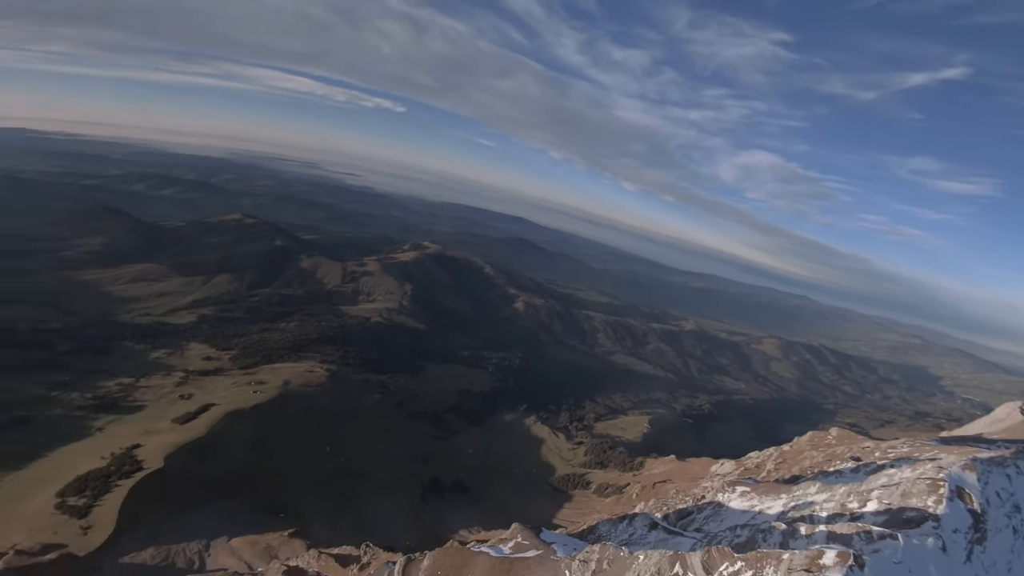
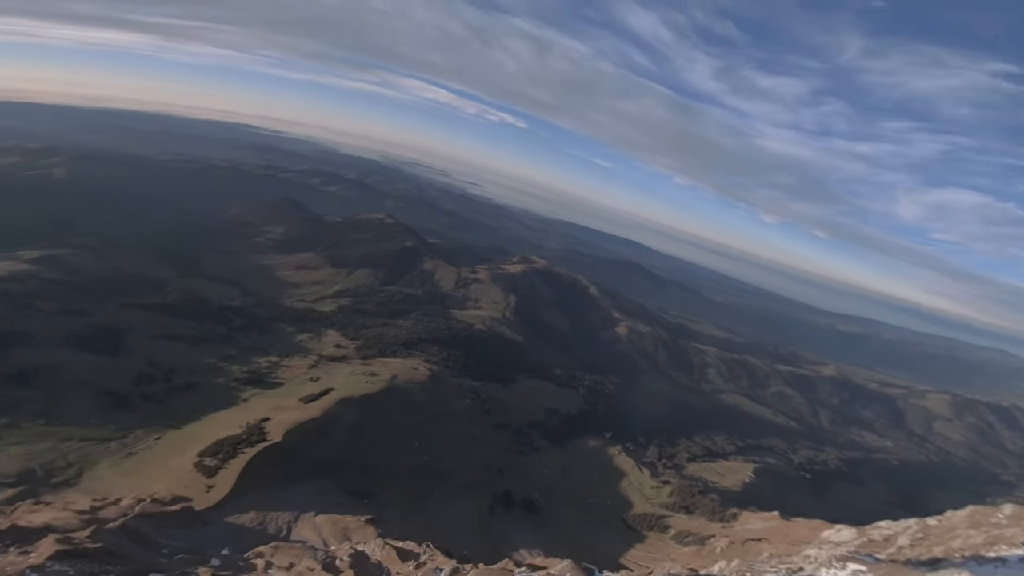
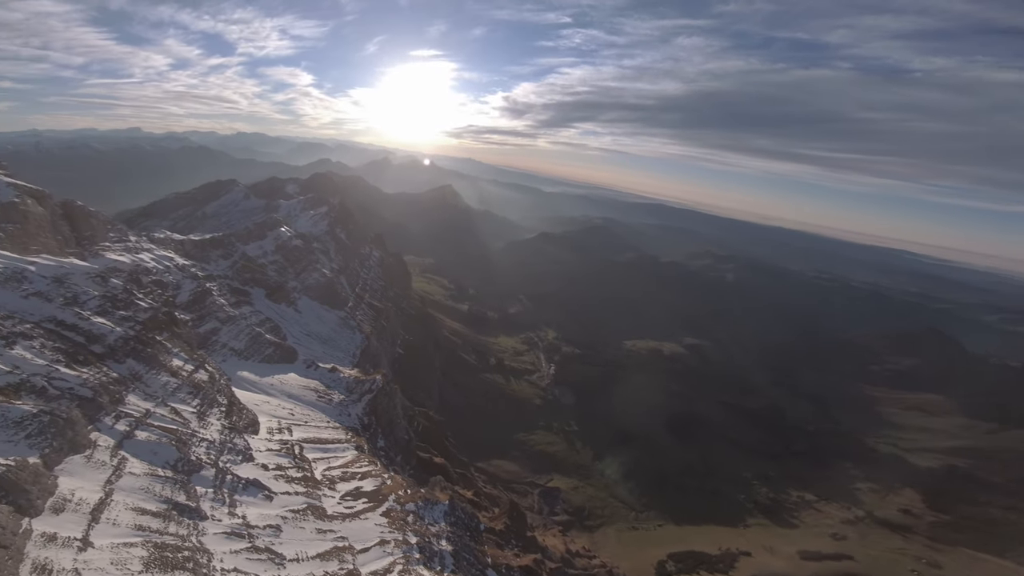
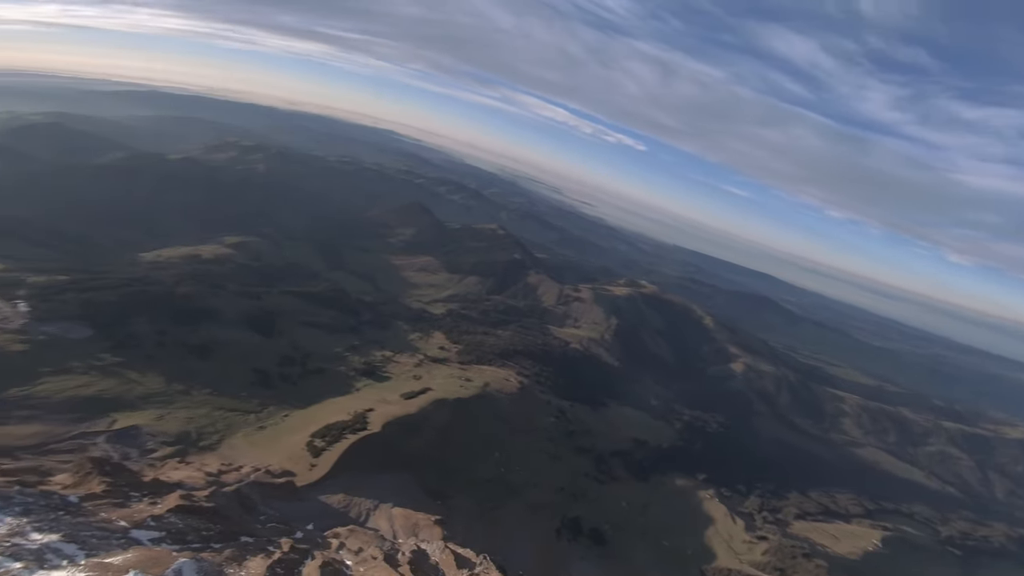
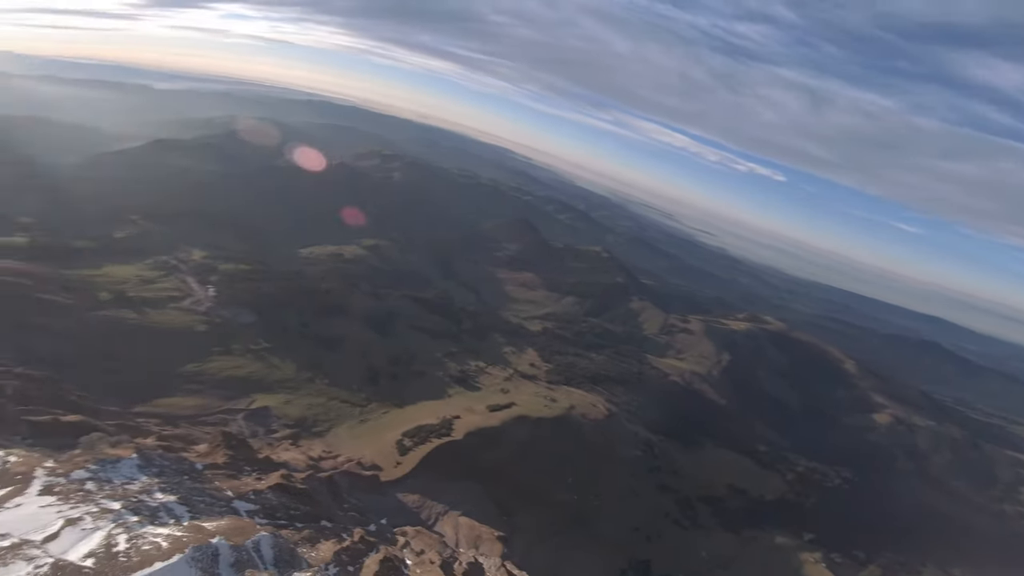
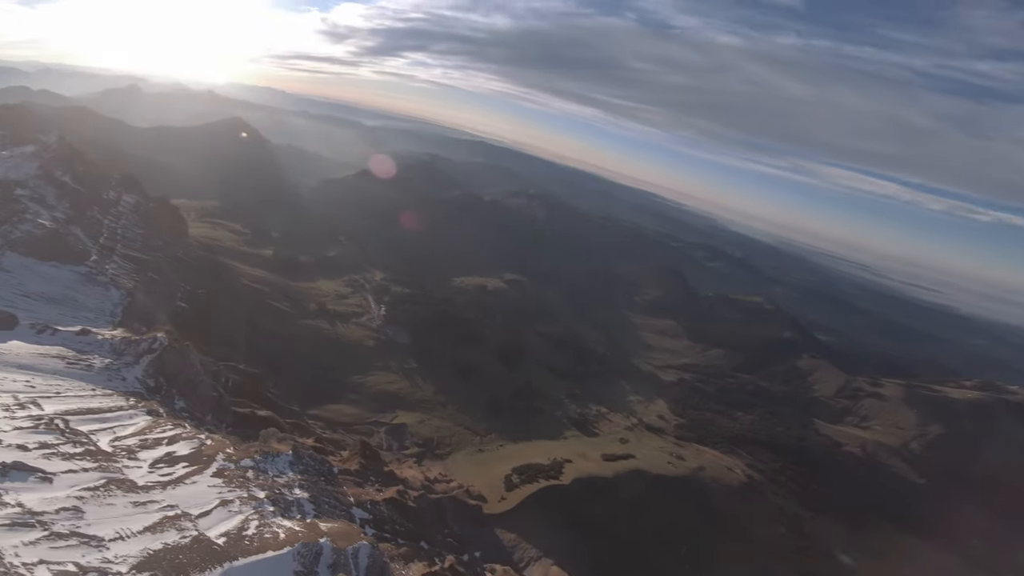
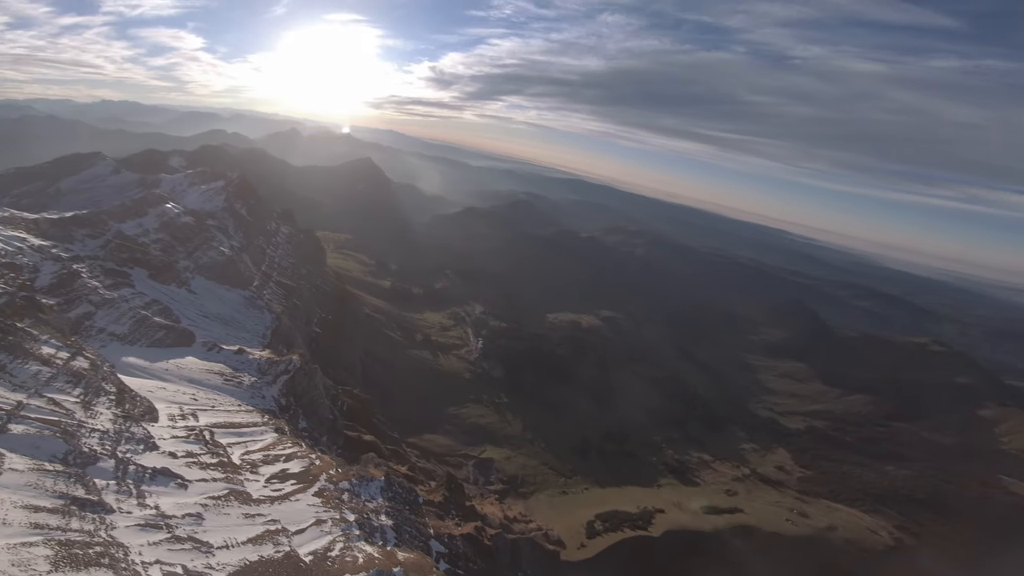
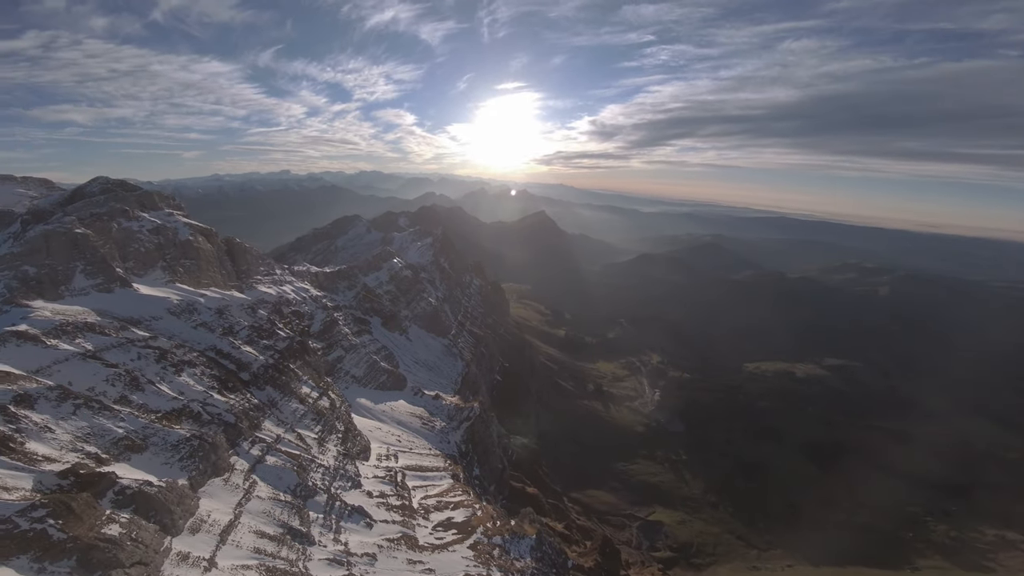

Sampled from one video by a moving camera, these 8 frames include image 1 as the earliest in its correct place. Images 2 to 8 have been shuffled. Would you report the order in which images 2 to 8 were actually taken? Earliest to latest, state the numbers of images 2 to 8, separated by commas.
2, 4, 5, 6, 7, 3, 8
